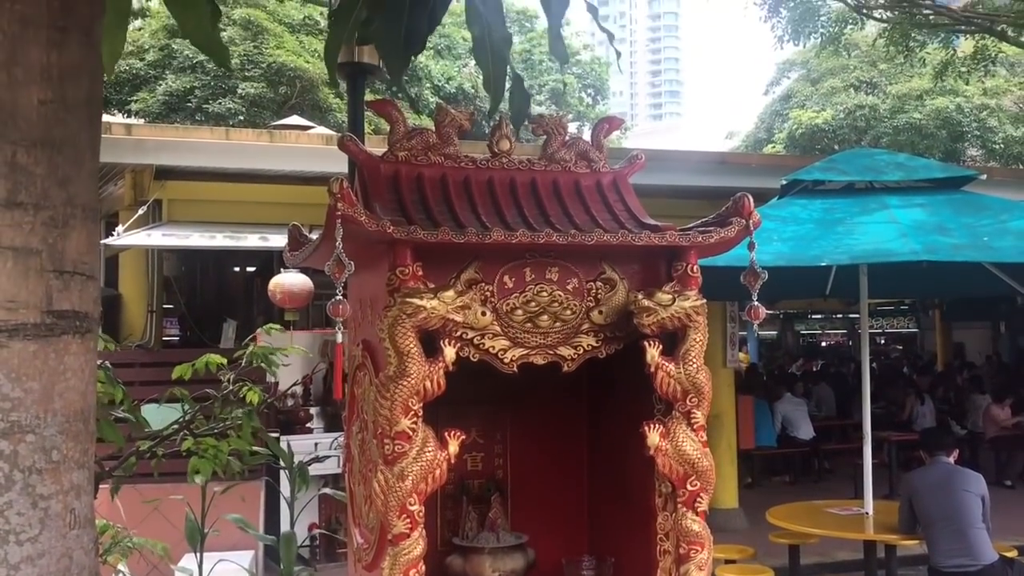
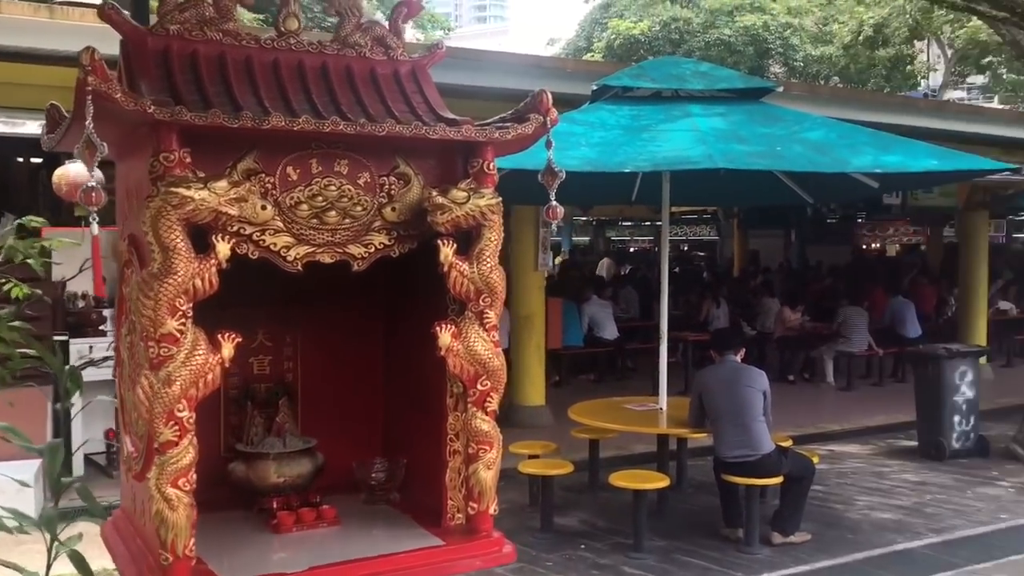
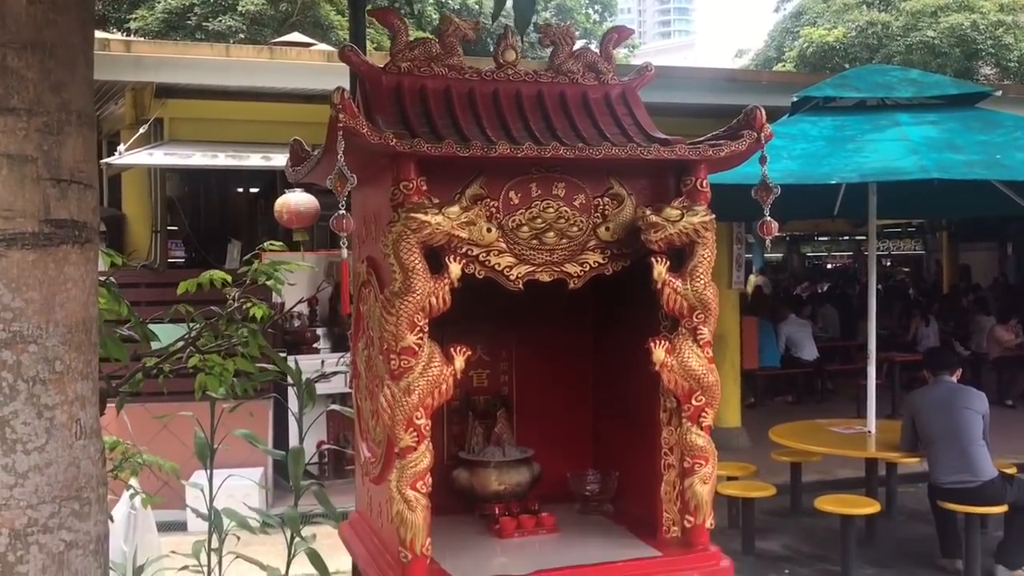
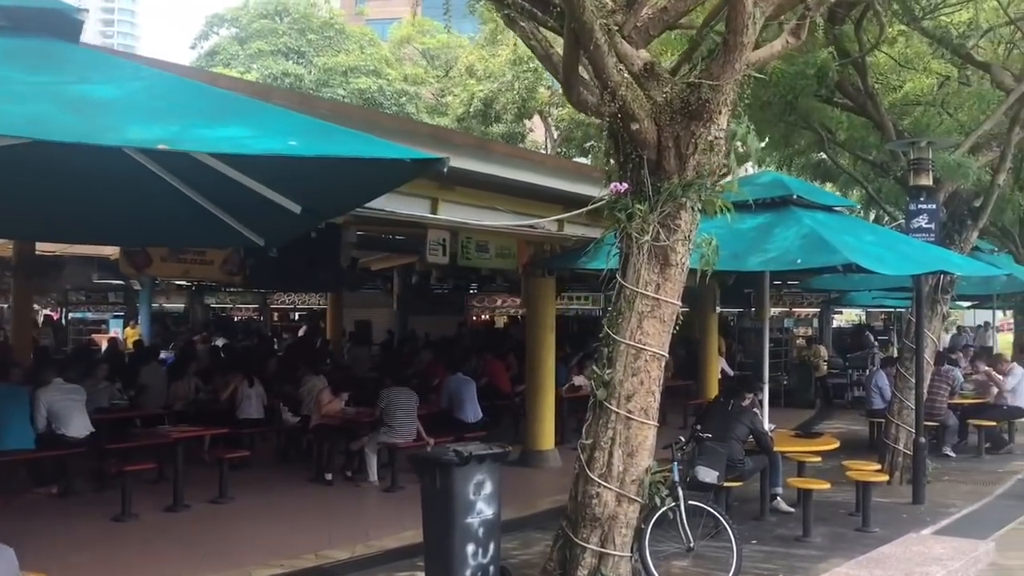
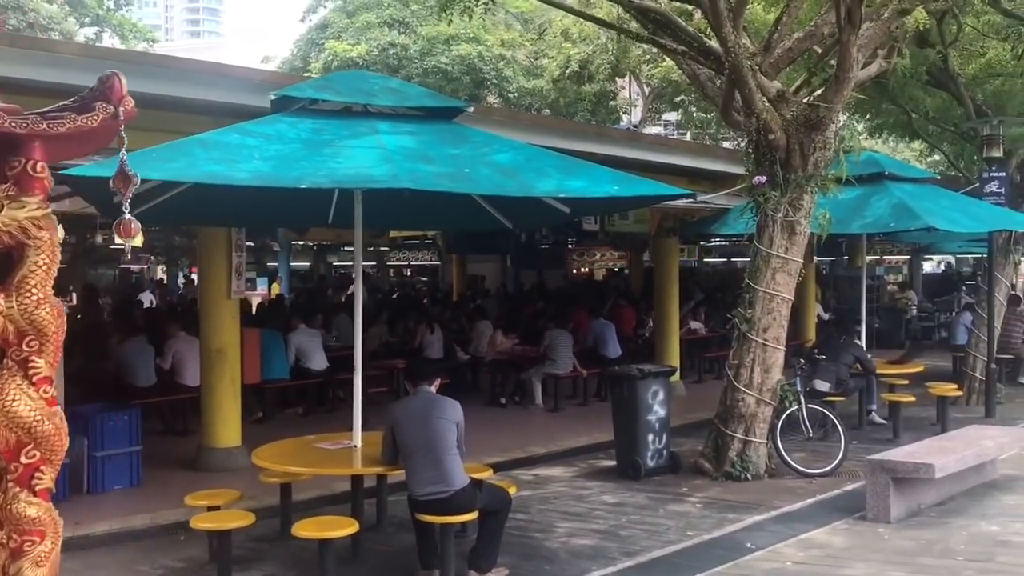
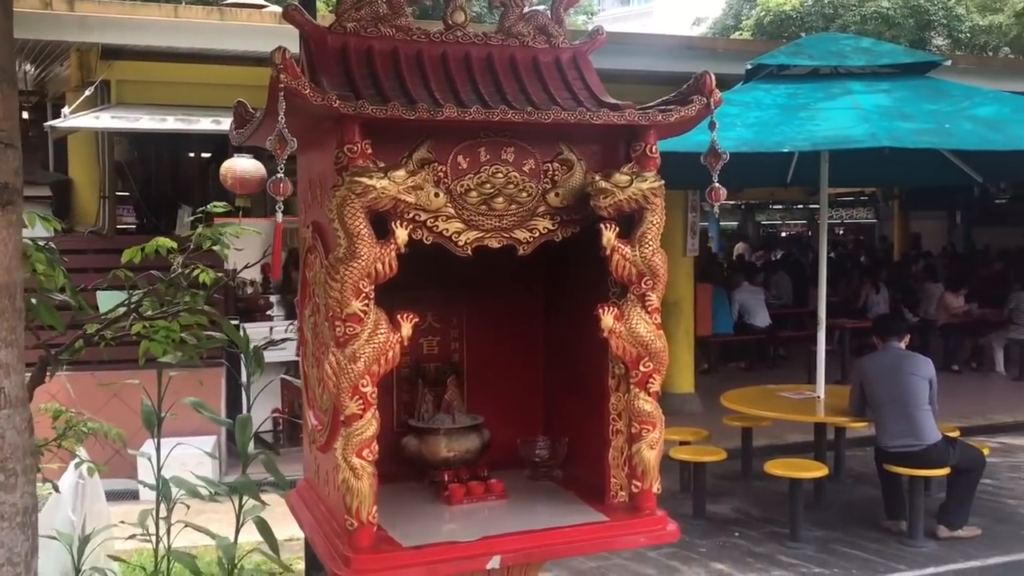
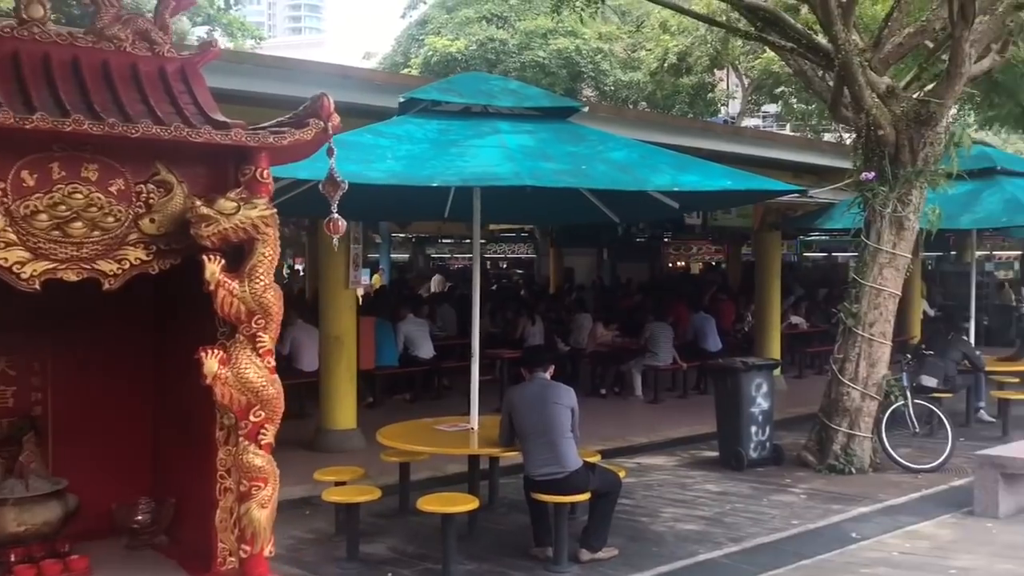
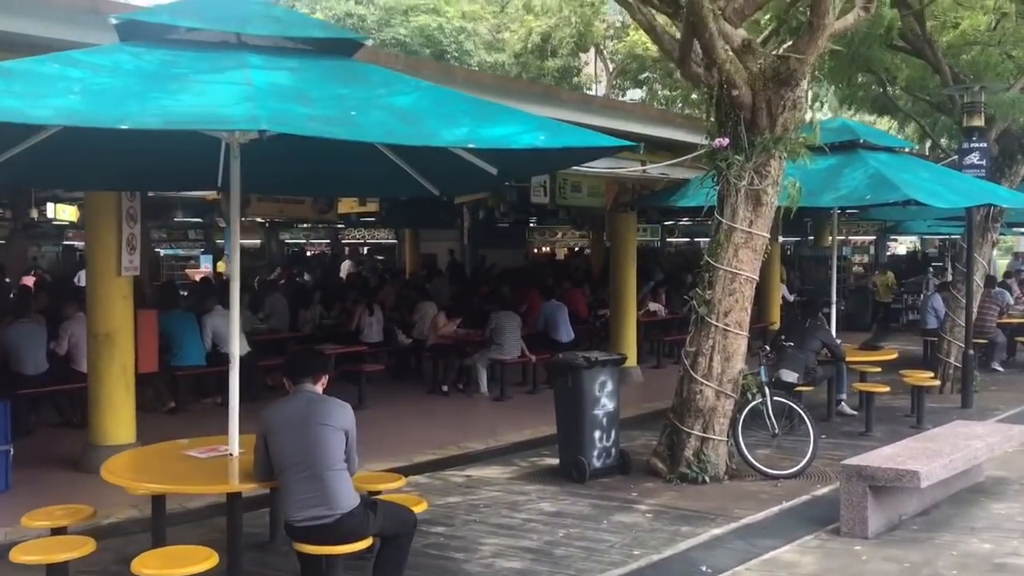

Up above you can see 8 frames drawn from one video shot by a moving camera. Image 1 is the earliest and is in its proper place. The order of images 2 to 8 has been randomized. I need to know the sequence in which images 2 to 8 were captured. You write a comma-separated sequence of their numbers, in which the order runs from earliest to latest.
3, 6, 2, 7, 5, 8, 4
